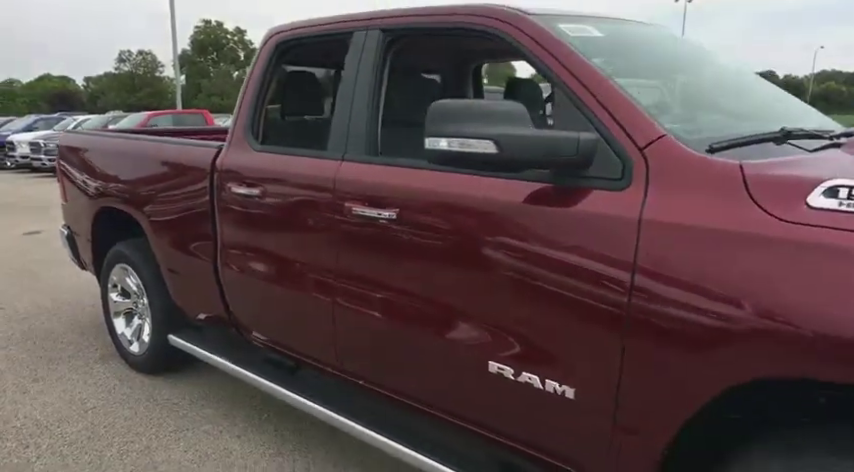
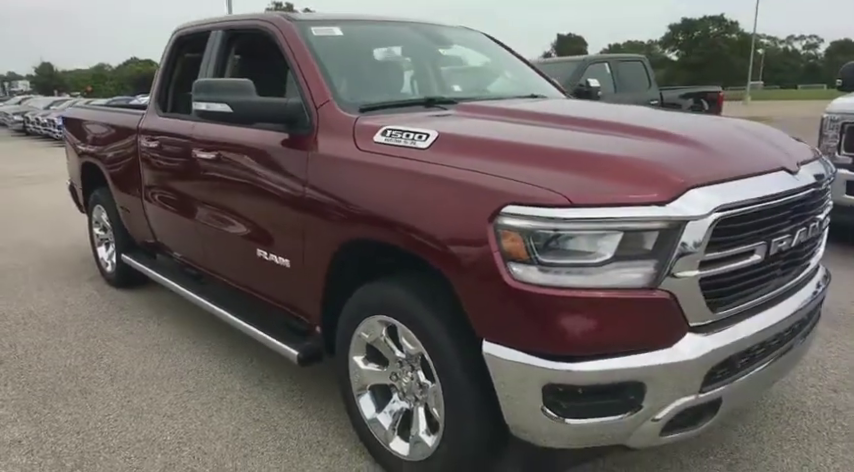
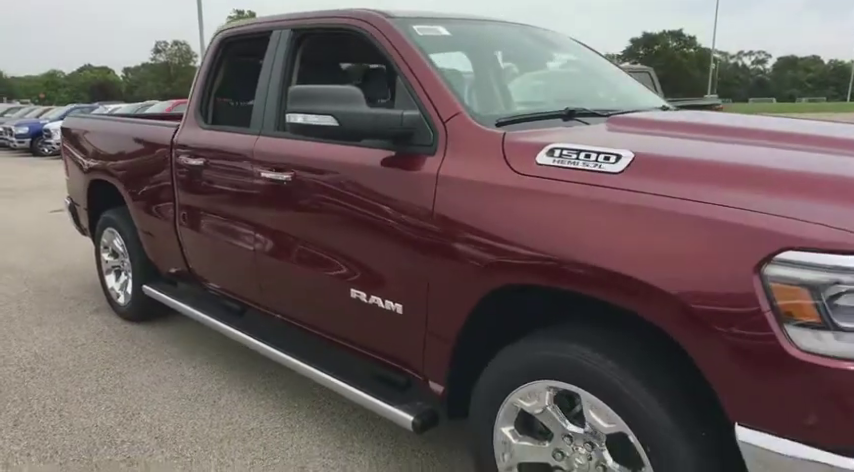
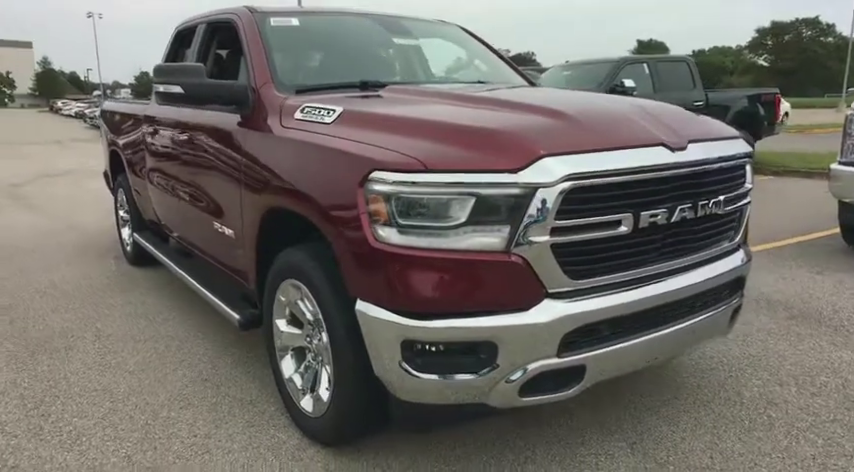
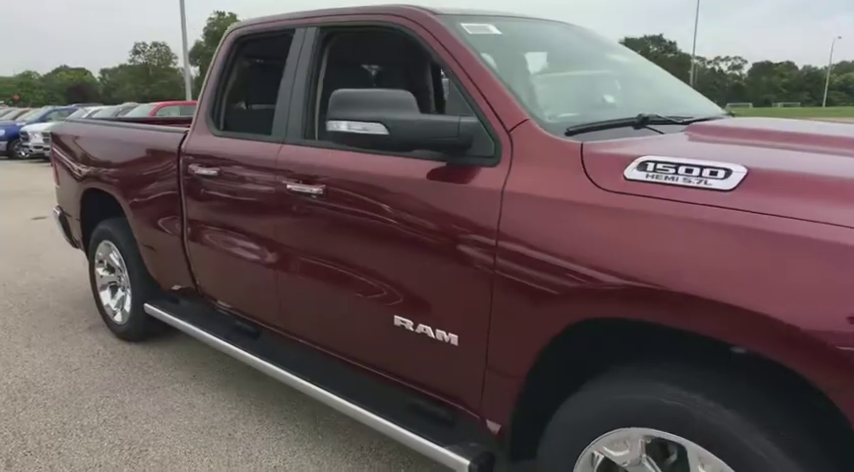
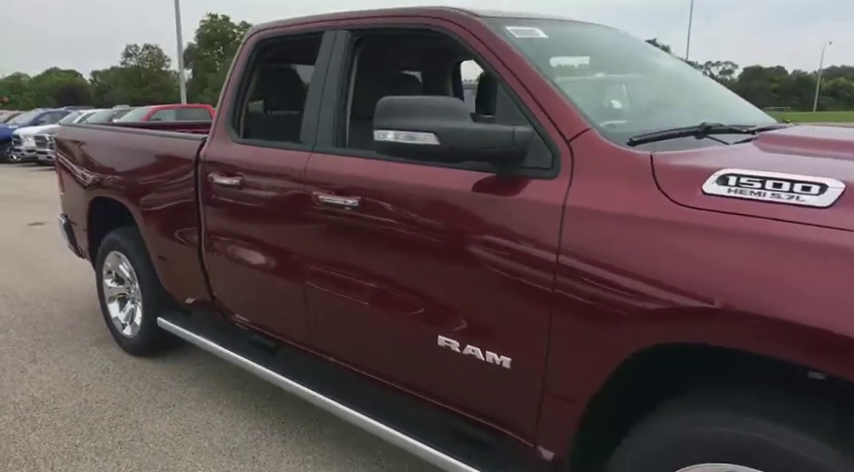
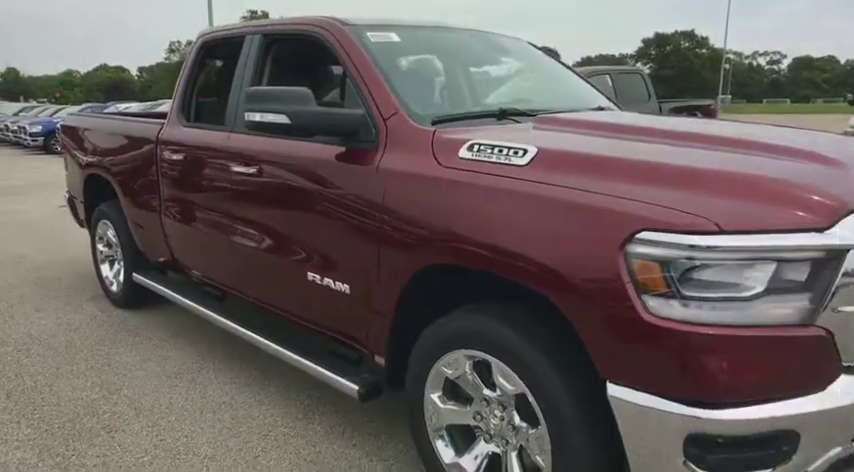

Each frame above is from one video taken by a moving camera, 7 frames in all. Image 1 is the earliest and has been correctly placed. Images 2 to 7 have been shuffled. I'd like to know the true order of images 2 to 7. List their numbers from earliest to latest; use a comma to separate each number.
6, 5, 3, 7, 2, 4
